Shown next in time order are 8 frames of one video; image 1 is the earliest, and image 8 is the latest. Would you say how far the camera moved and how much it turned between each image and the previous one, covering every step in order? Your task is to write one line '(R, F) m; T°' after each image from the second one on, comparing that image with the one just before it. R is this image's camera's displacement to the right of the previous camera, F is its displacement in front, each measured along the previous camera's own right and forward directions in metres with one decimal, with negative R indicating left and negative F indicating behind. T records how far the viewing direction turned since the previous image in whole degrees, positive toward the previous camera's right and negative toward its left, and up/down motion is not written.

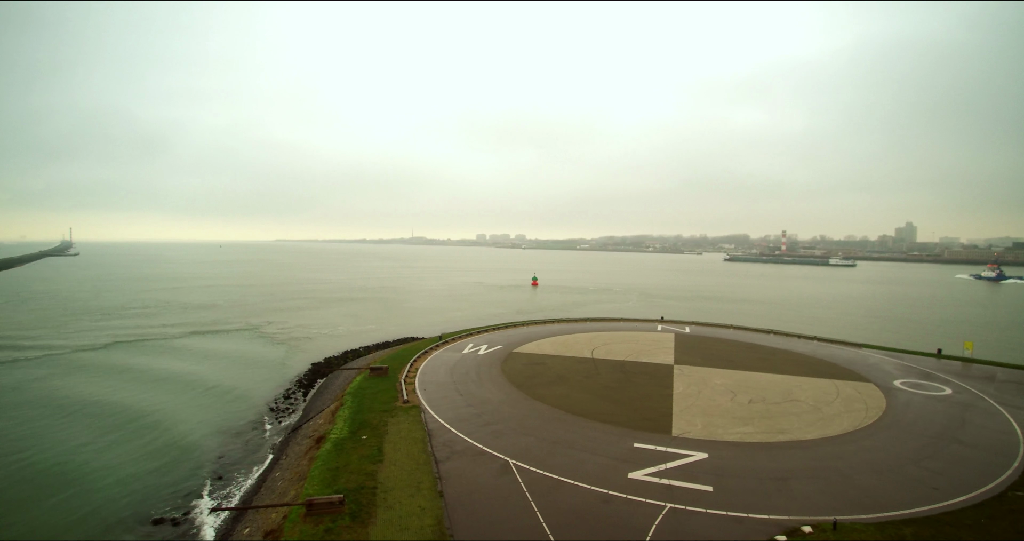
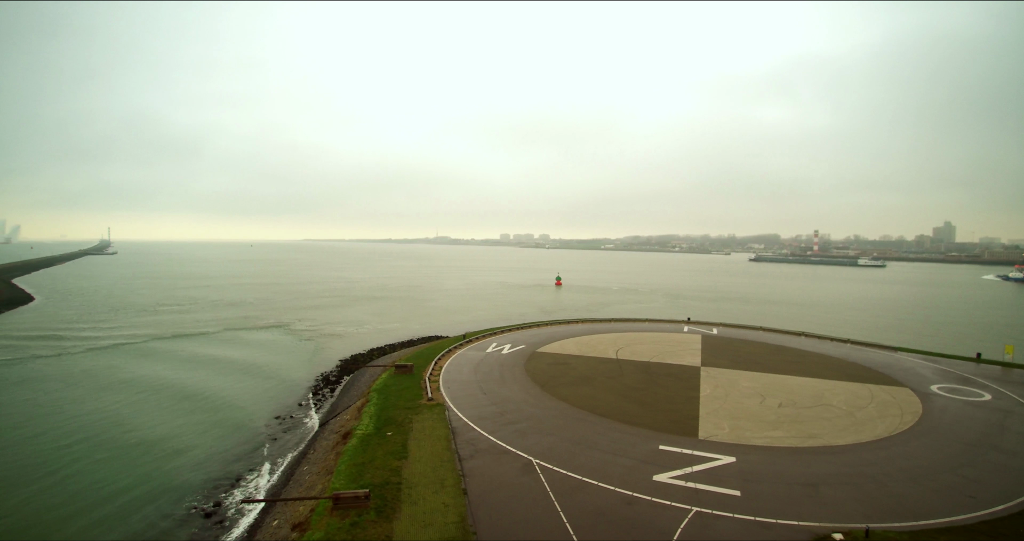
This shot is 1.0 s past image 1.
(-0.3, 0.0) m; -2°
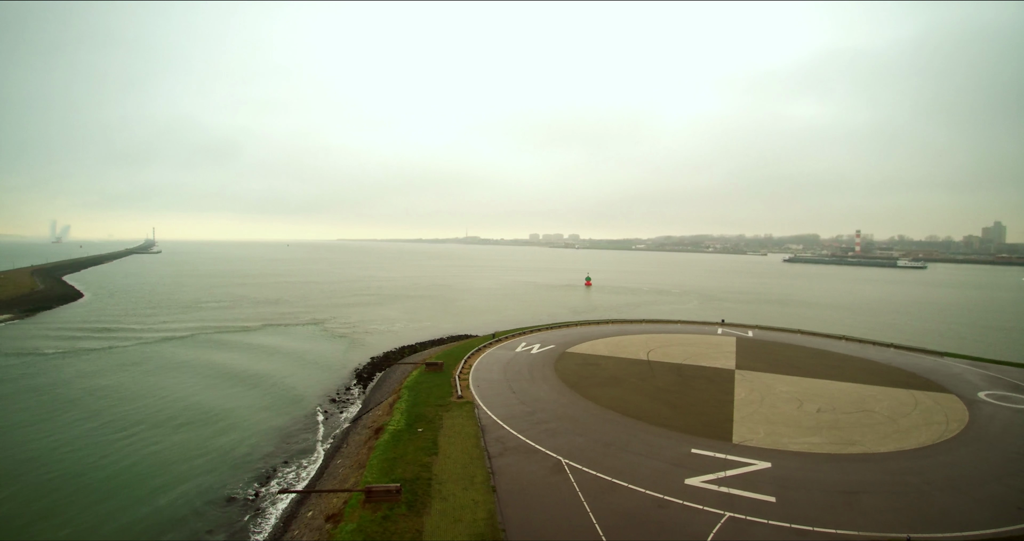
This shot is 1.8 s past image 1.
(-0.5, 0.0) m; -3°
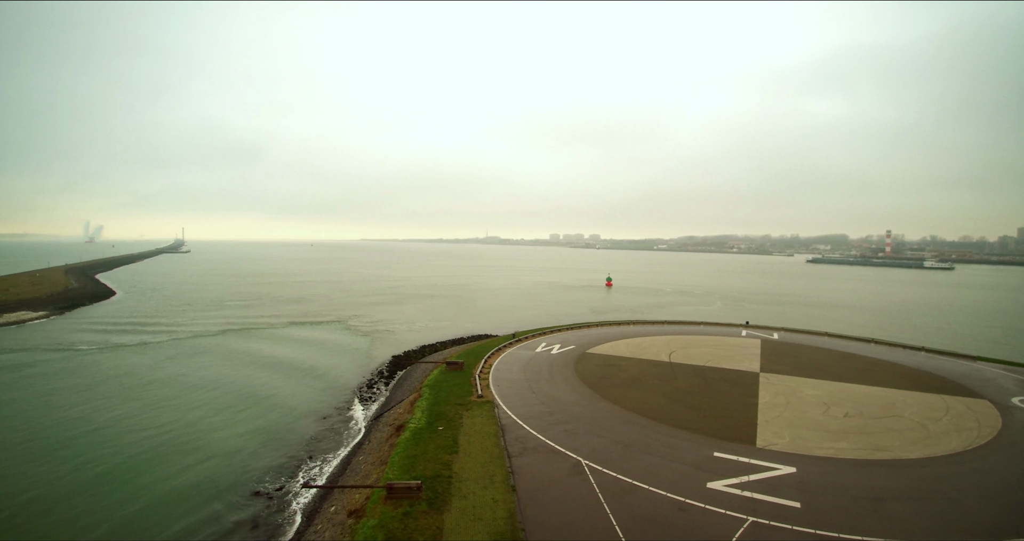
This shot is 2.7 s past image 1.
(-0.3, 0.0) m; -2°
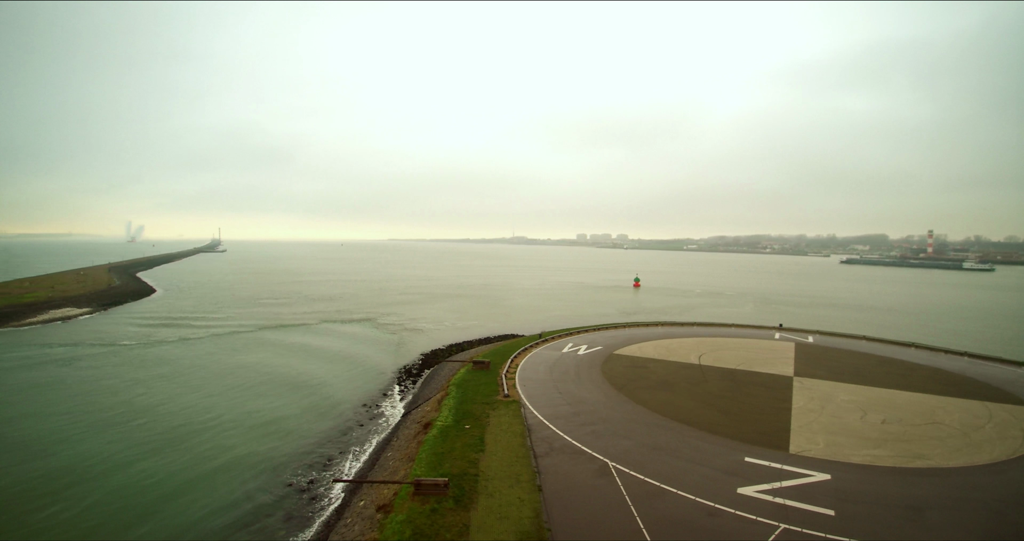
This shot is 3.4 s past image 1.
(-0.4, 0.0) m; -2°
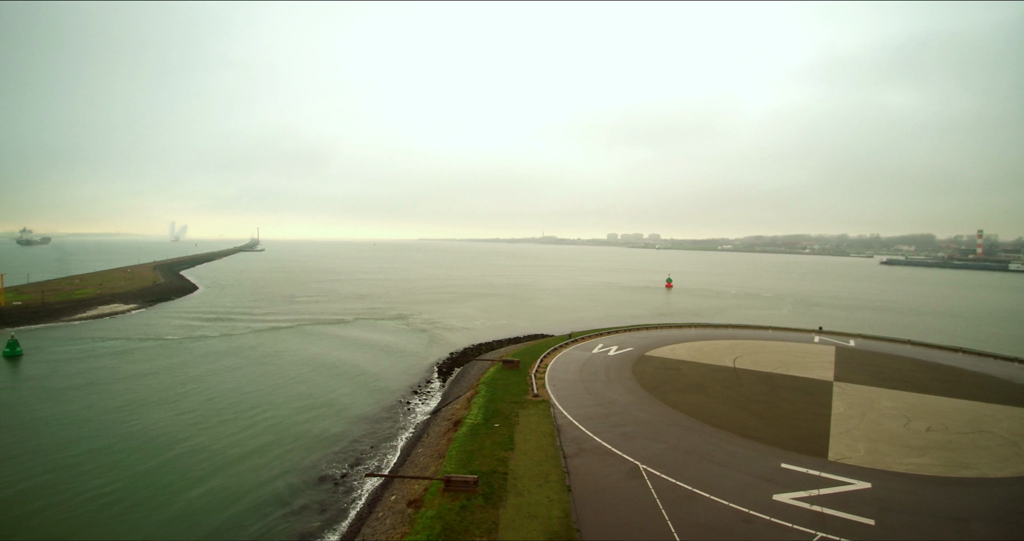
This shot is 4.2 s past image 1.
(-0.4, -0.1) m; -3°
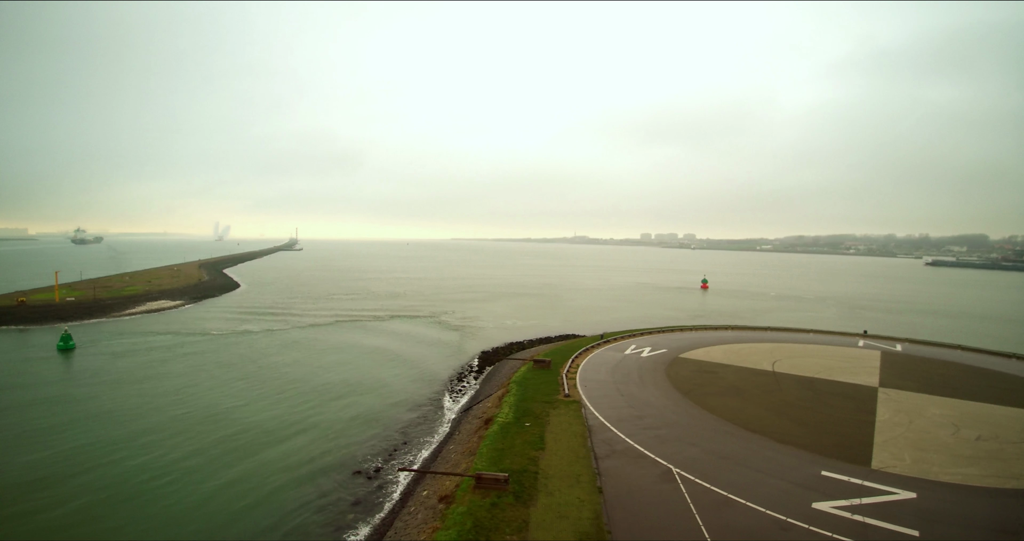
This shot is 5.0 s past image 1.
(-0.4, -0.1) m; -3°
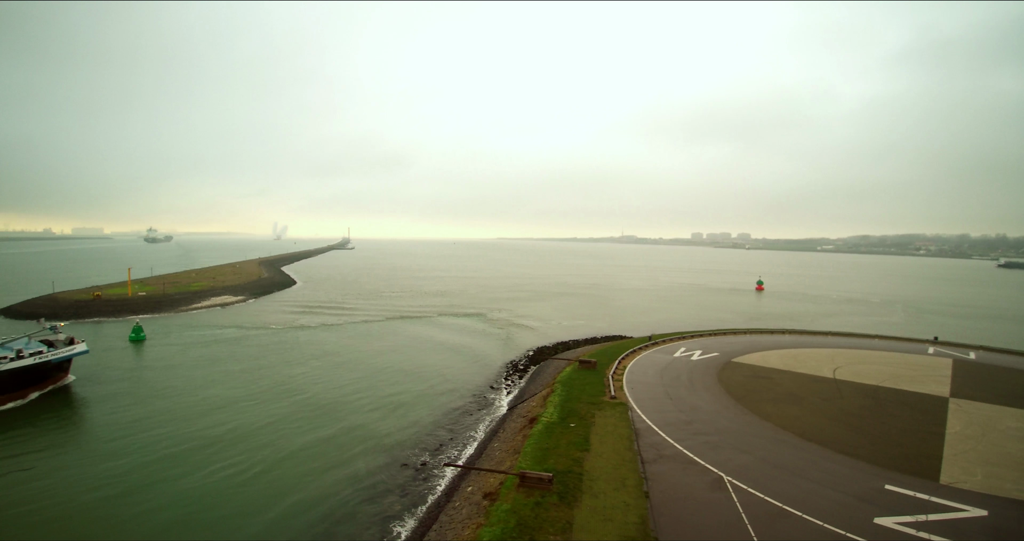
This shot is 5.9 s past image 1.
(-0.4, -0.1) m; -5°
